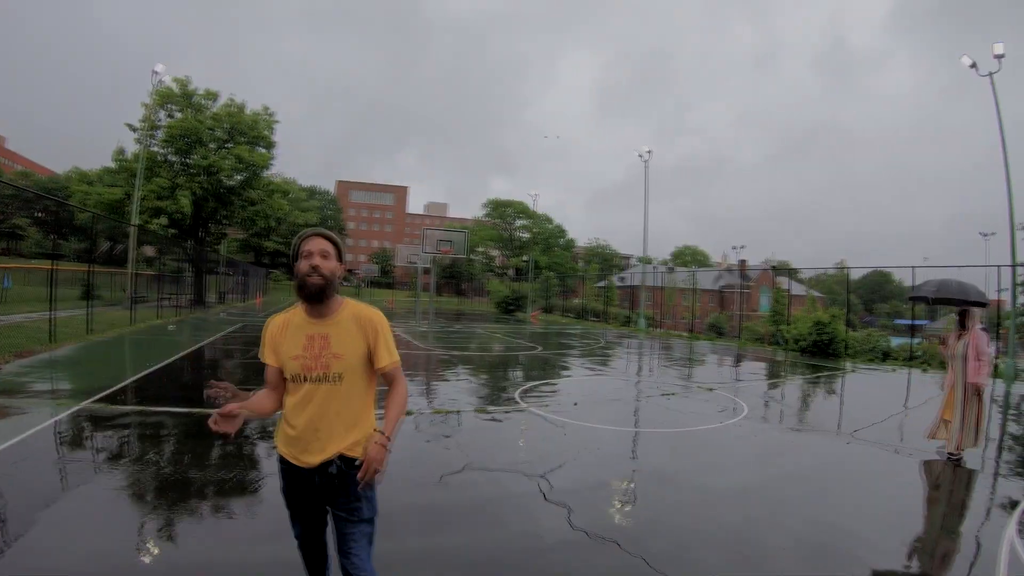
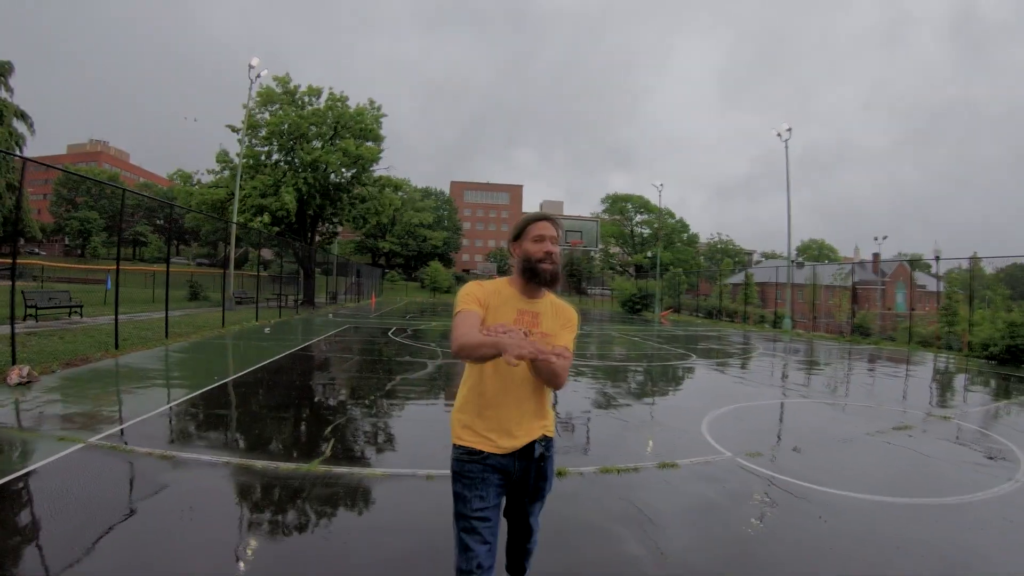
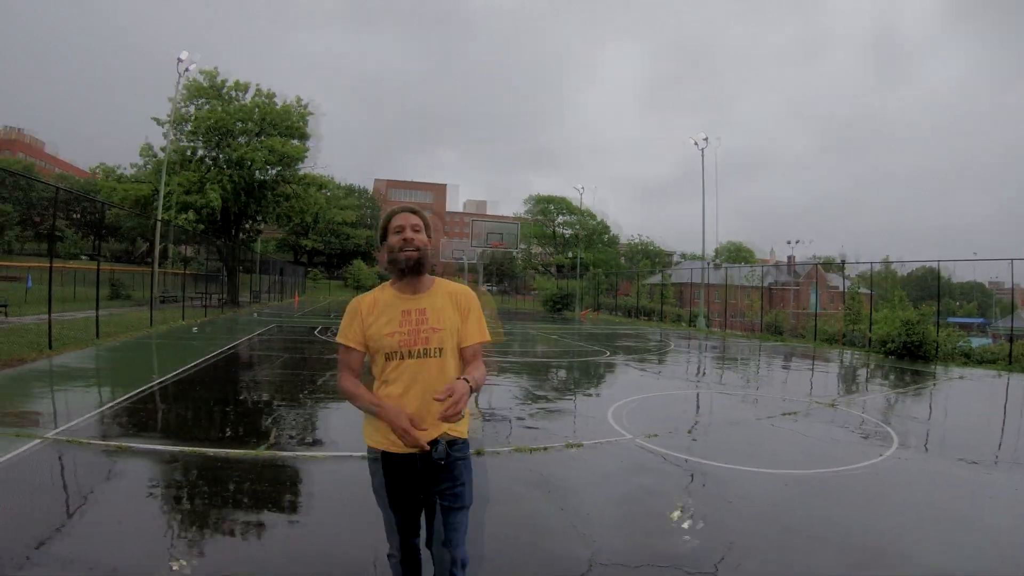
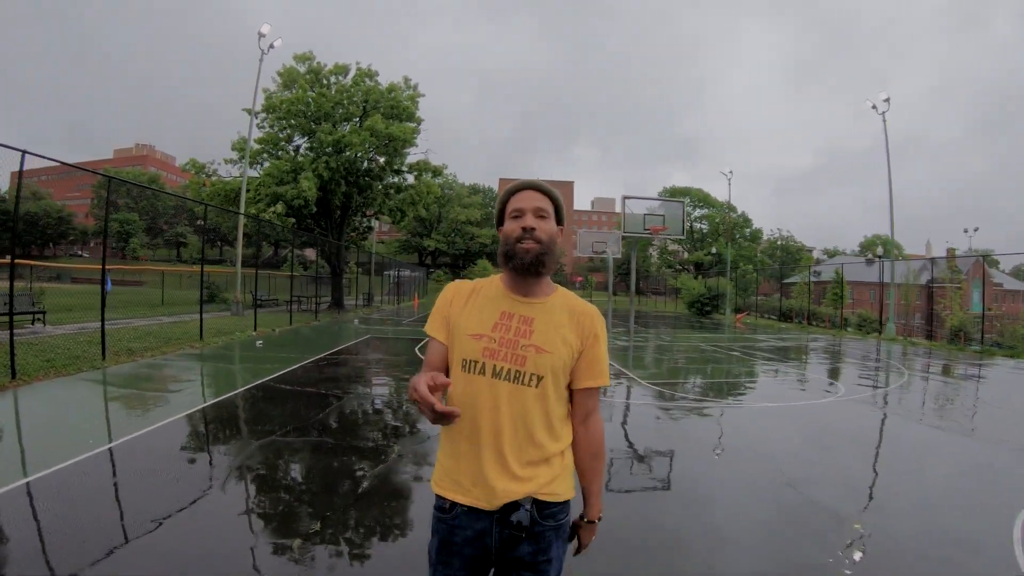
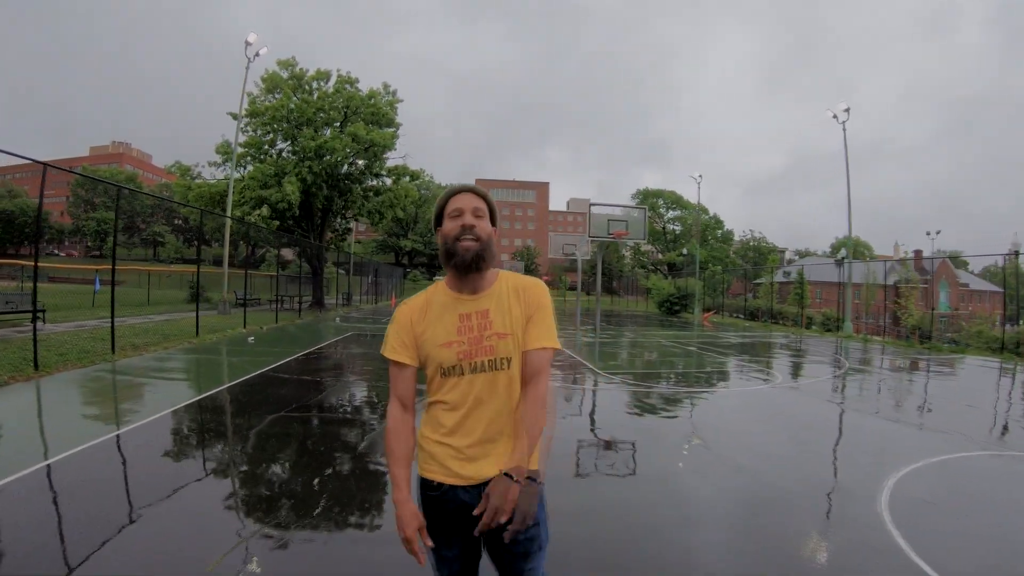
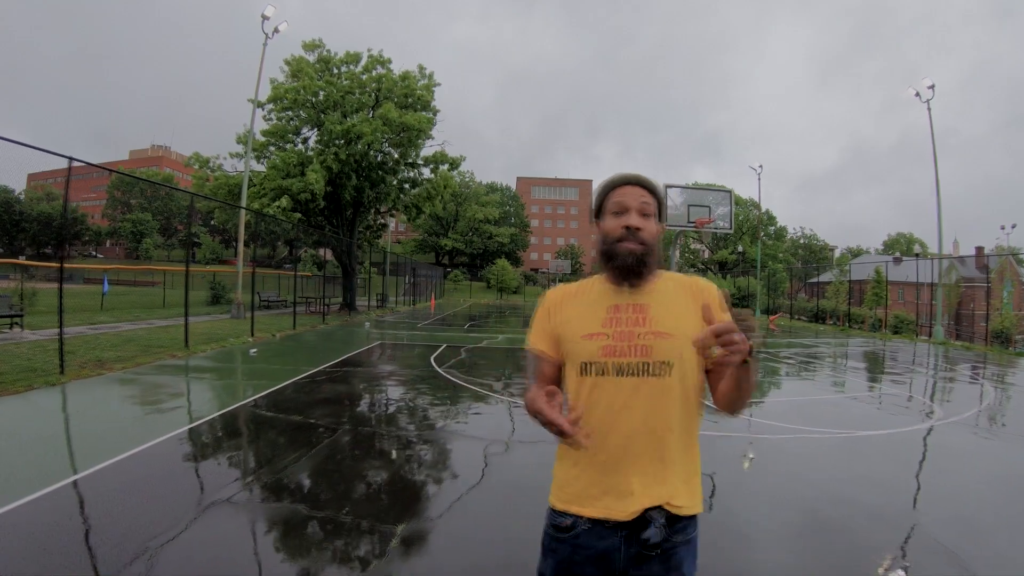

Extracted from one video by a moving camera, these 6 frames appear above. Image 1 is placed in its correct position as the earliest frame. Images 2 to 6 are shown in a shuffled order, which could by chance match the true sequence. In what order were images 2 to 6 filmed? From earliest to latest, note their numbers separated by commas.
3, 2, 5, 4, 6
